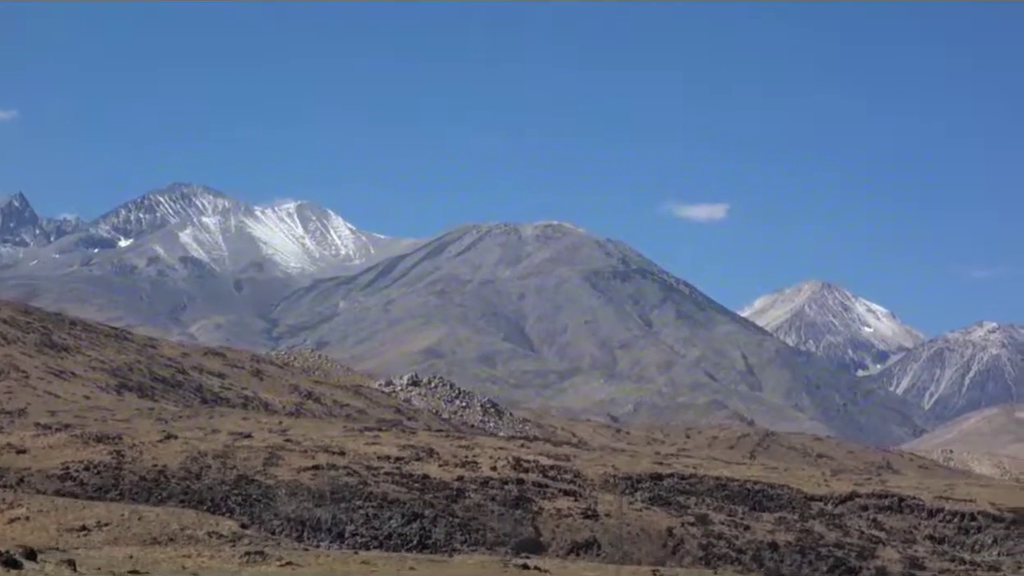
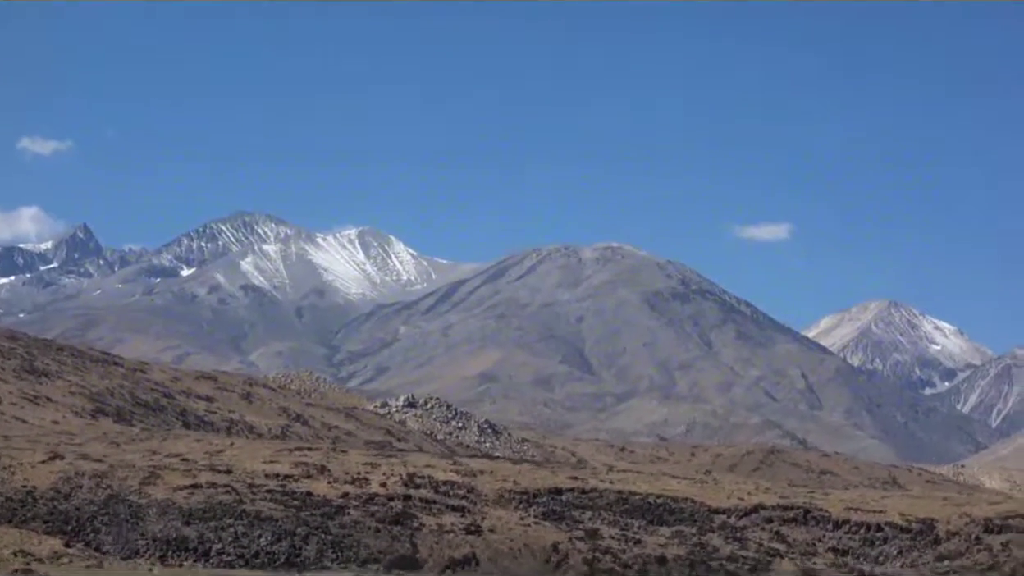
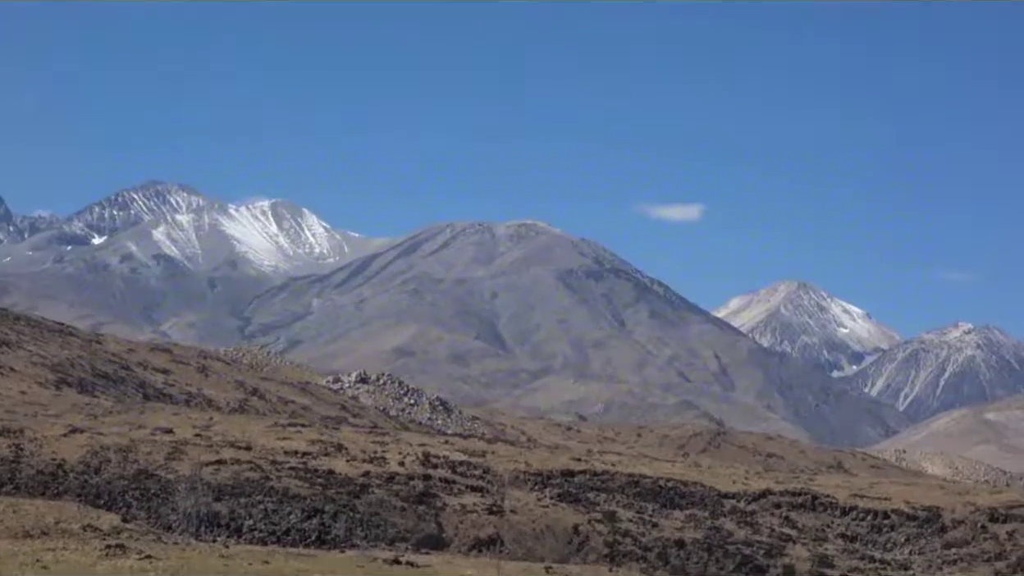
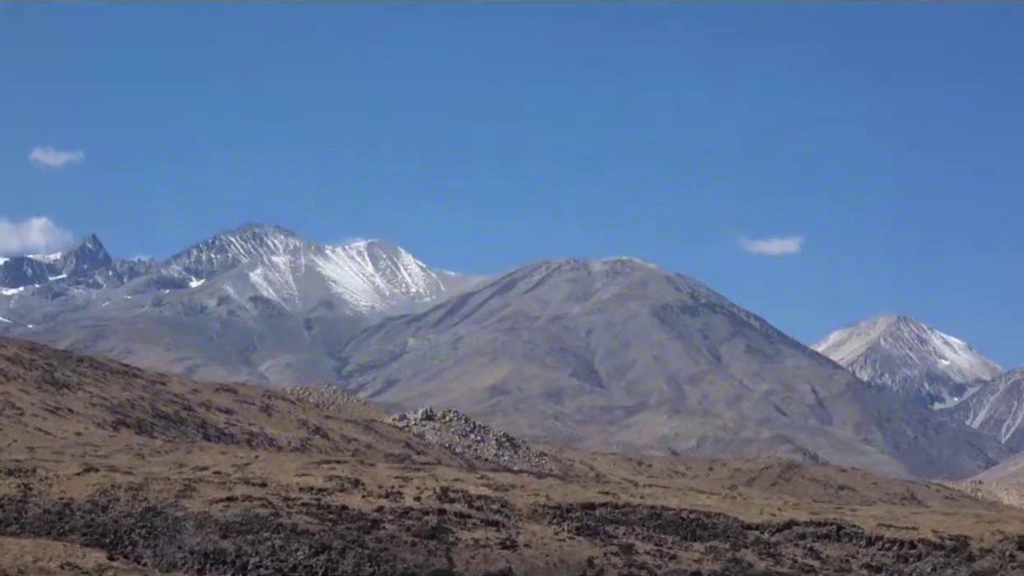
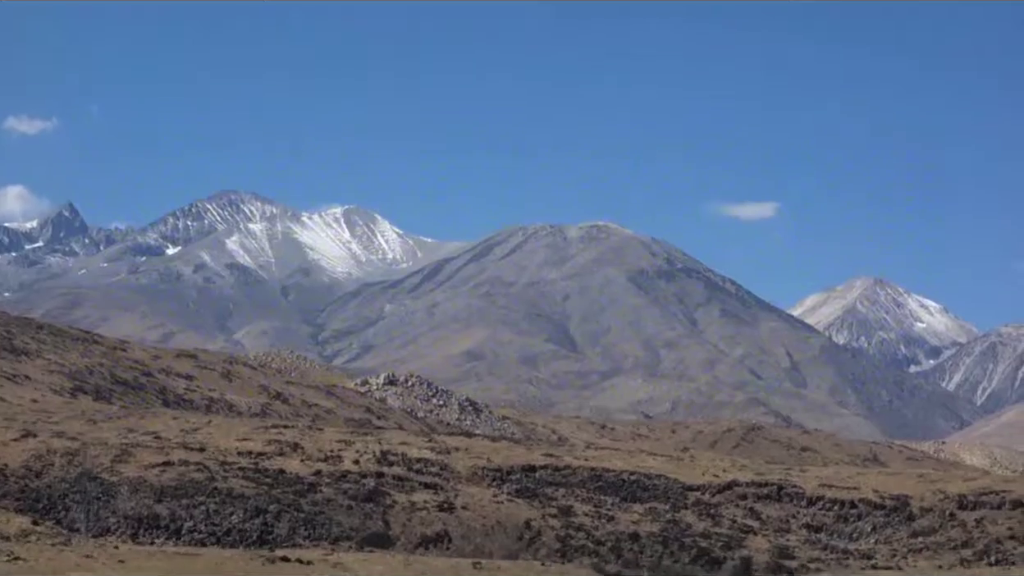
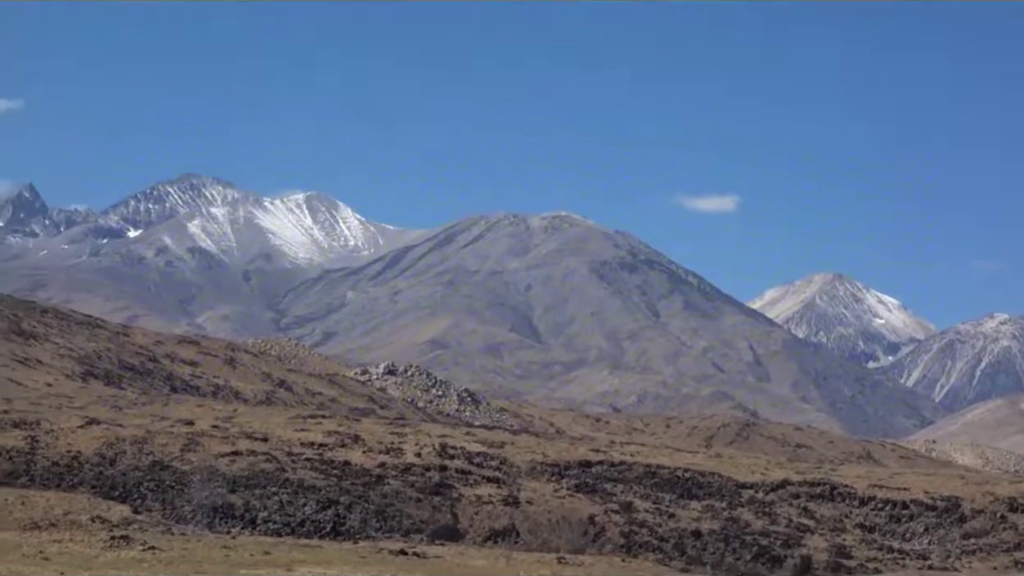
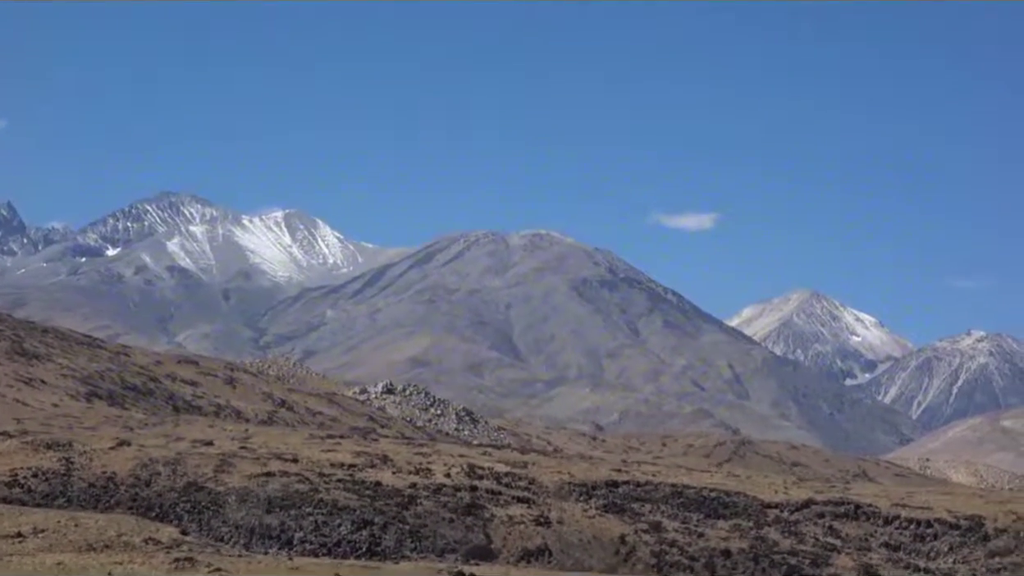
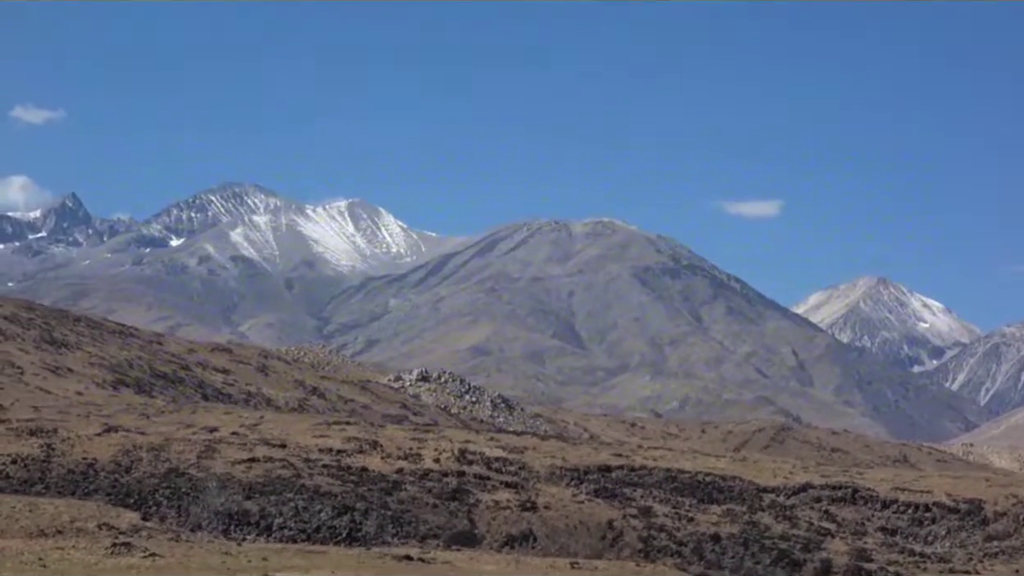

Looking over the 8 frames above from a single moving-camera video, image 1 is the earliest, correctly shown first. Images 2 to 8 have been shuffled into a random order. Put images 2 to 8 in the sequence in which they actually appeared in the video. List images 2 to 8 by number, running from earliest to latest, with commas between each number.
7, 3, 6, 8, 4, 2, 5
